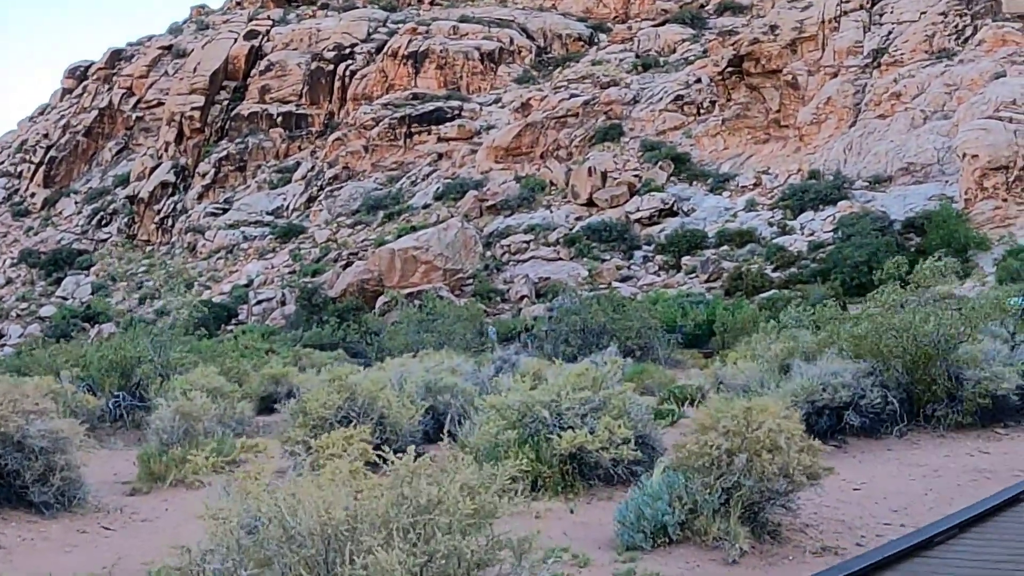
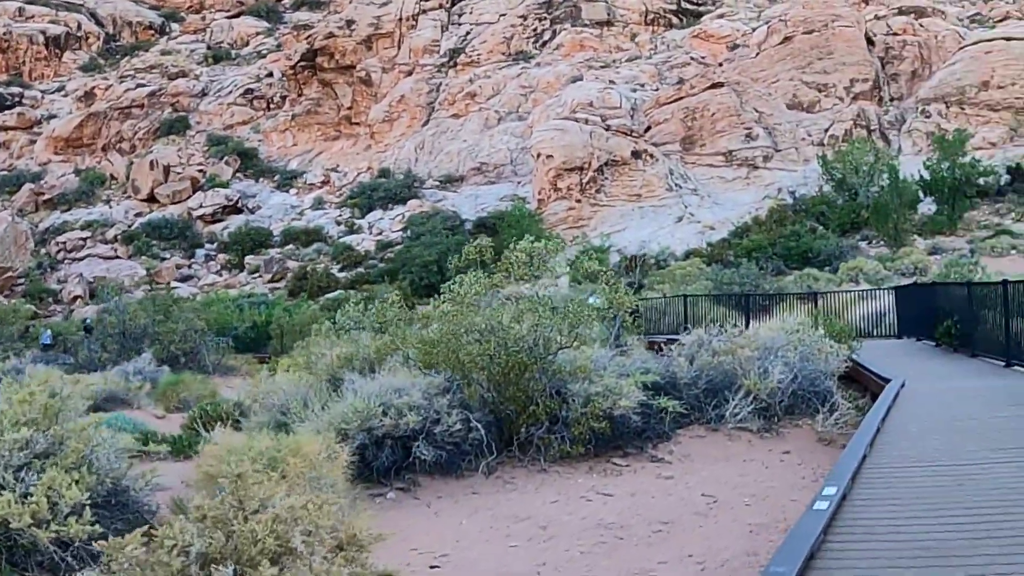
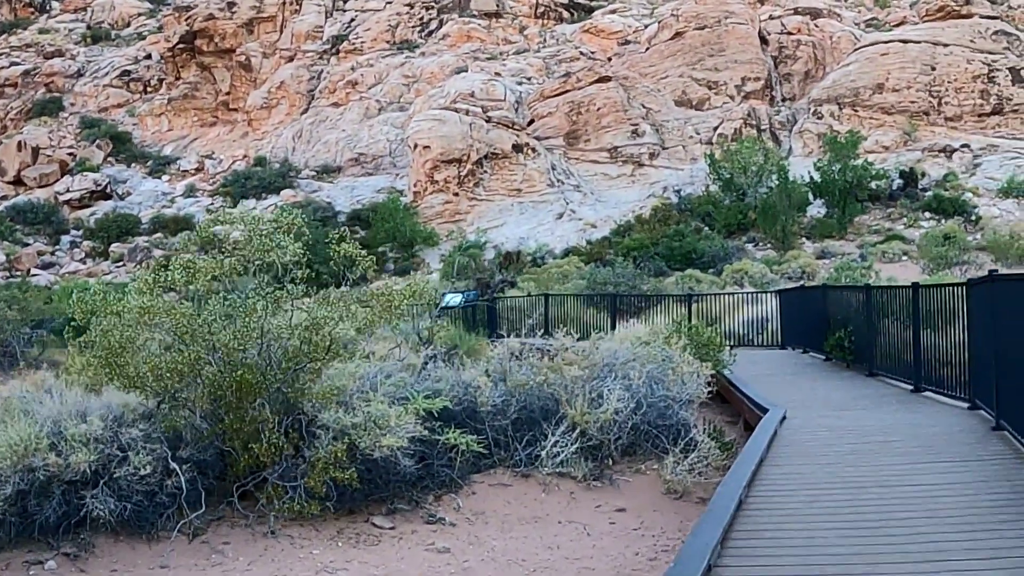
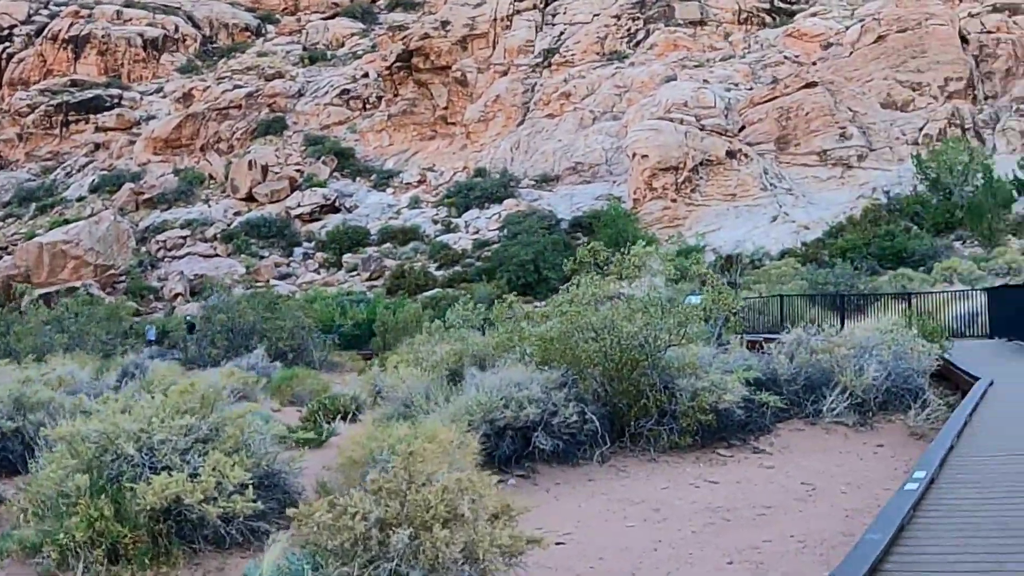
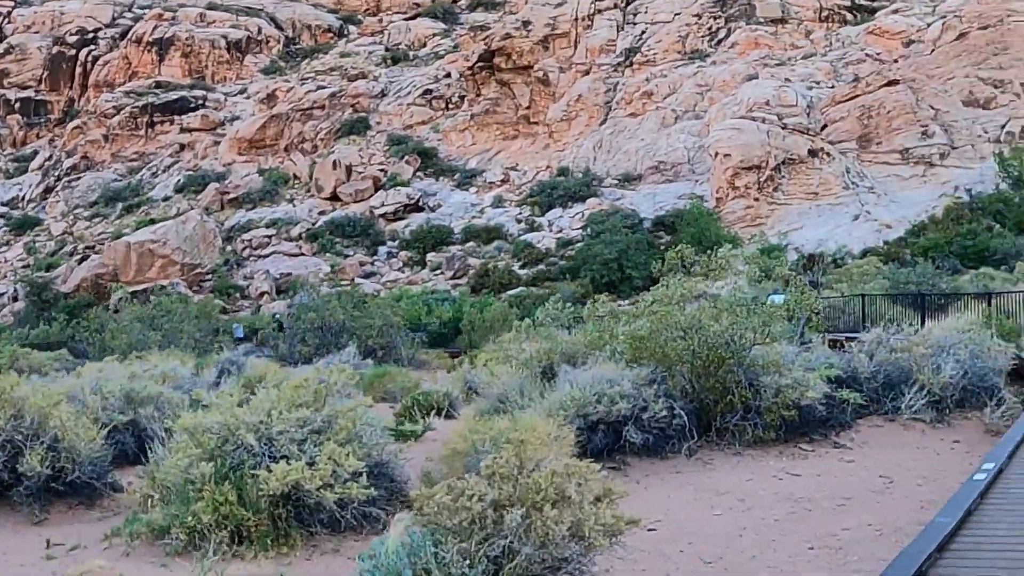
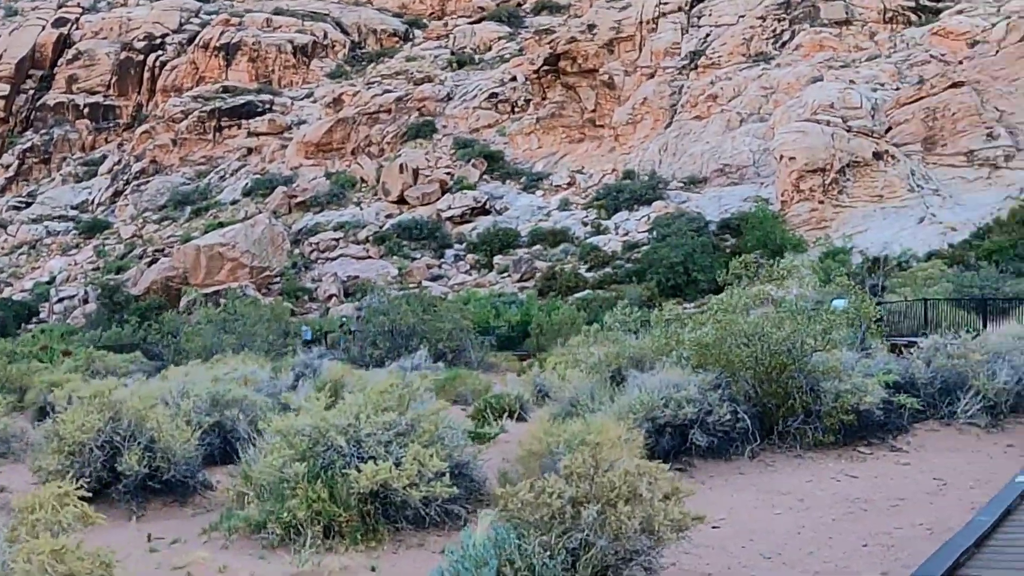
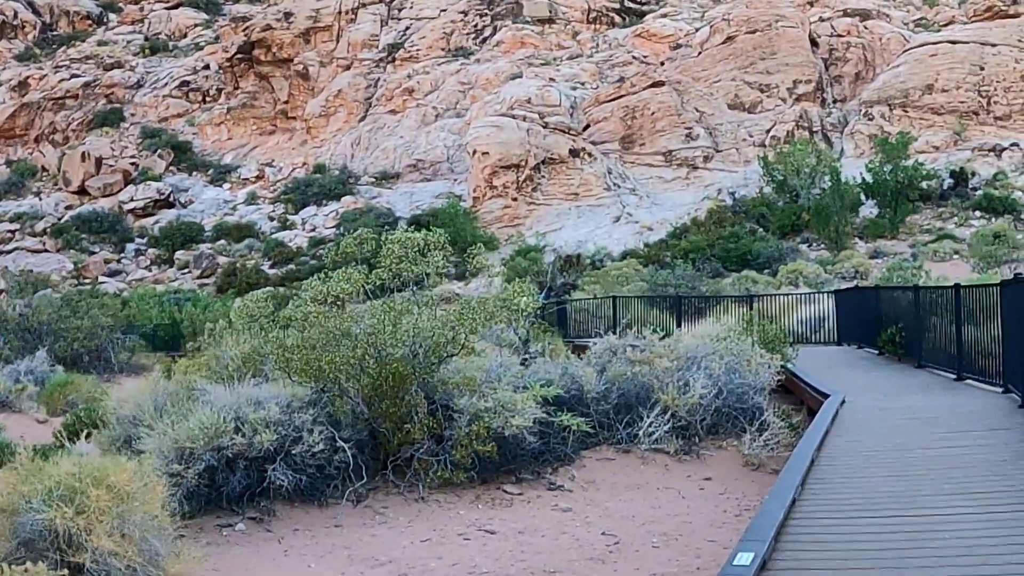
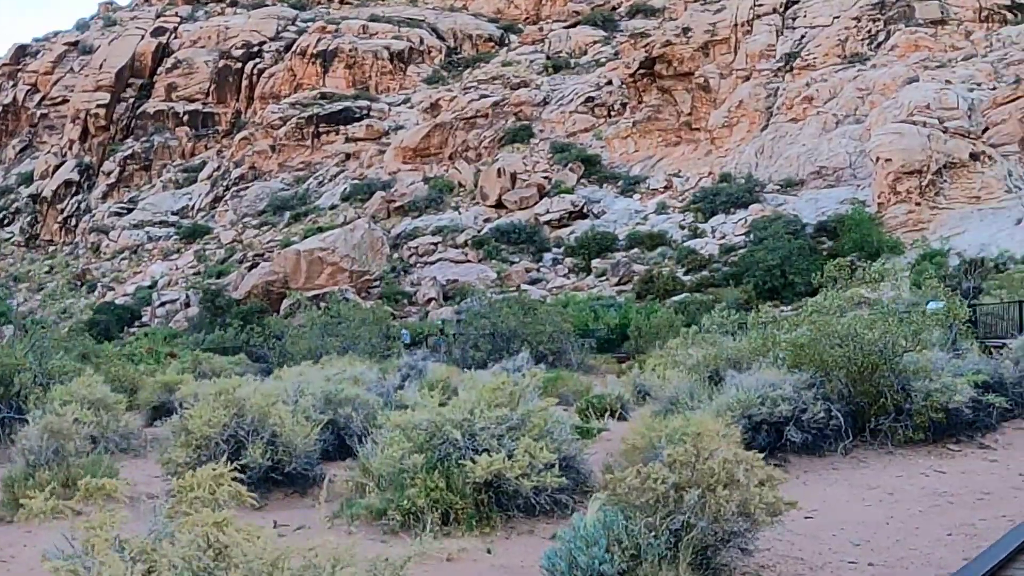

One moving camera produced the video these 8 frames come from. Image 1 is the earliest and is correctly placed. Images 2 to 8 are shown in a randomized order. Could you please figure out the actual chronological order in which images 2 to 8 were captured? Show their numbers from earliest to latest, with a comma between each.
8, 6, 5, 4, 2, 7, 3
